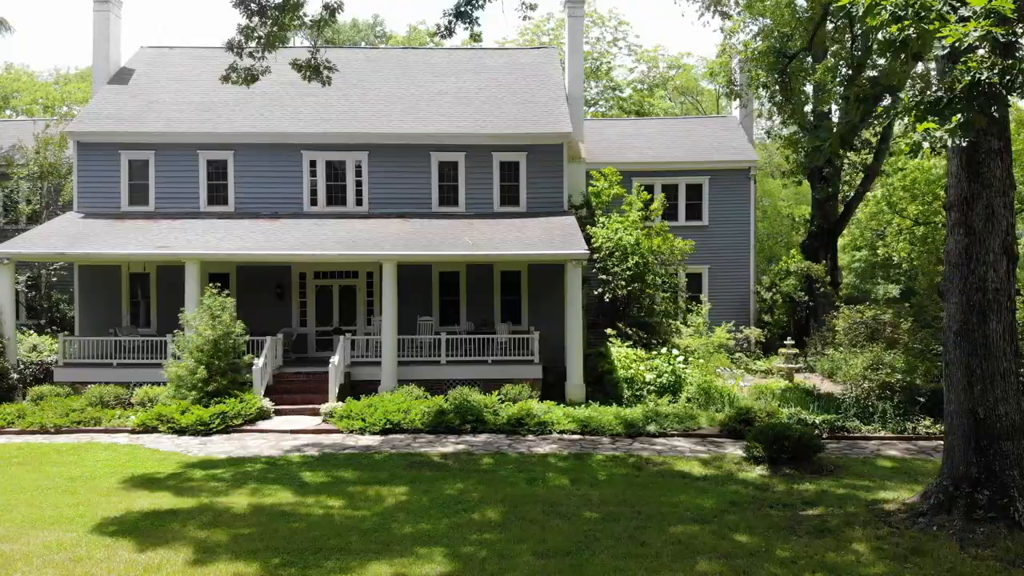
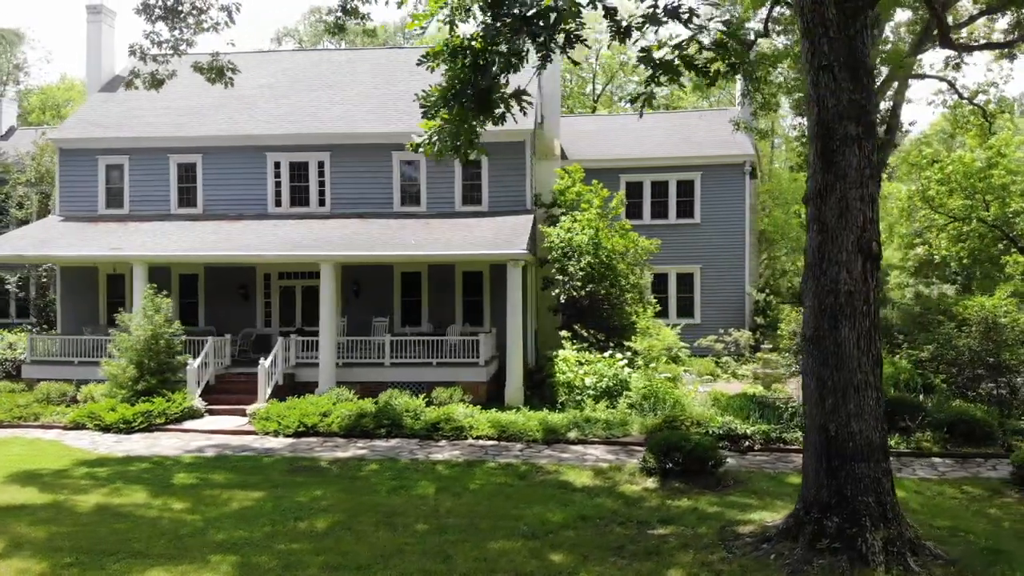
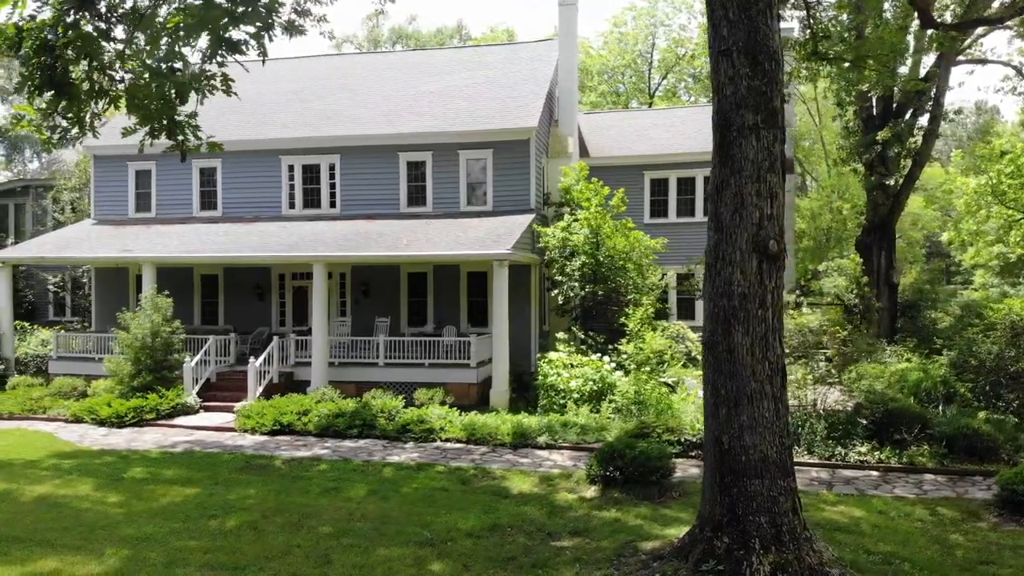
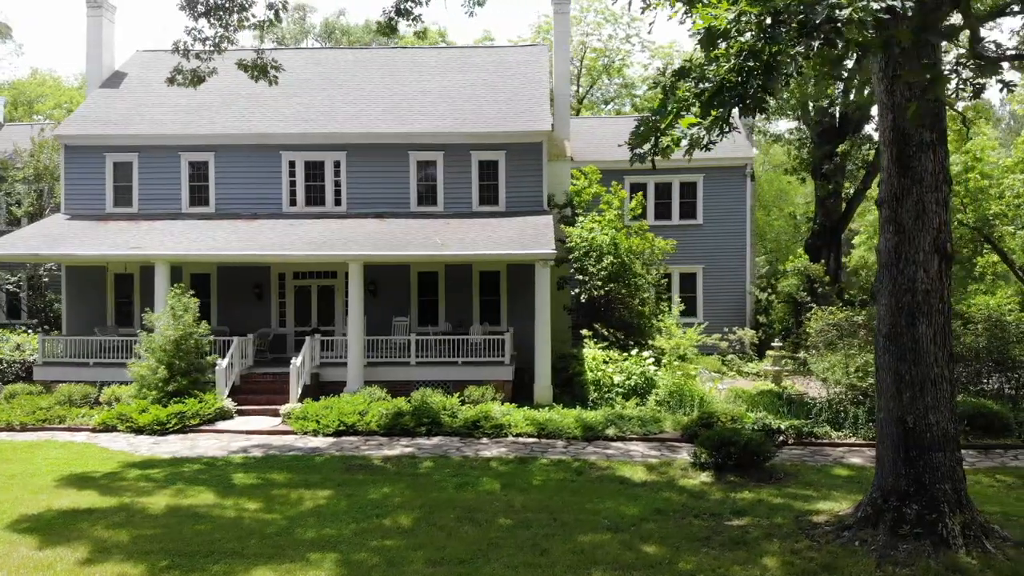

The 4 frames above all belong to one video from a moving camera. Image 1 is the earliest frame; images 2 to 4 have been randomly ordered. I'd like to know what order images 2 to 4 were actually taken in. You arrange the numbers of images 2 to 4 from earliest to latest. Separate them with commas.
4, 2, 3
